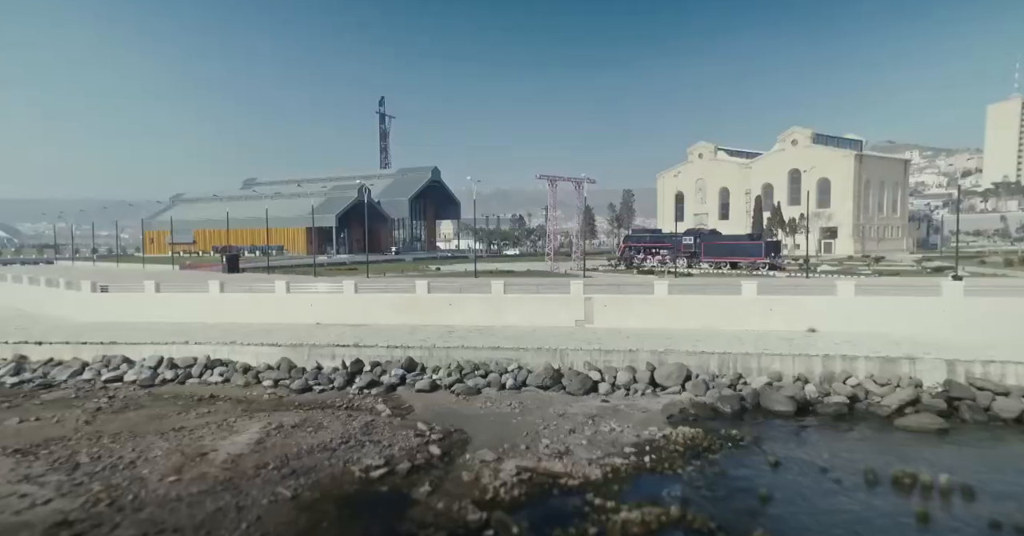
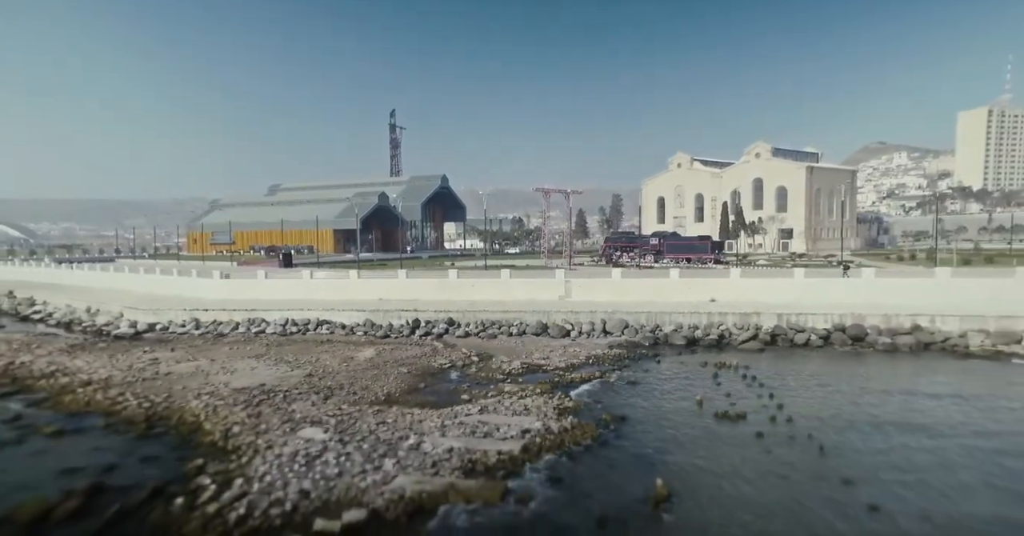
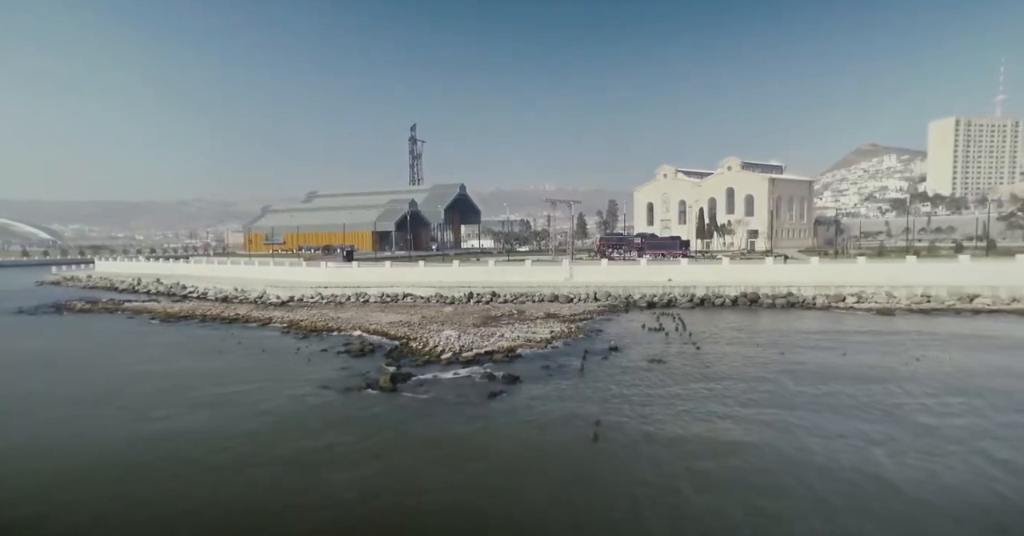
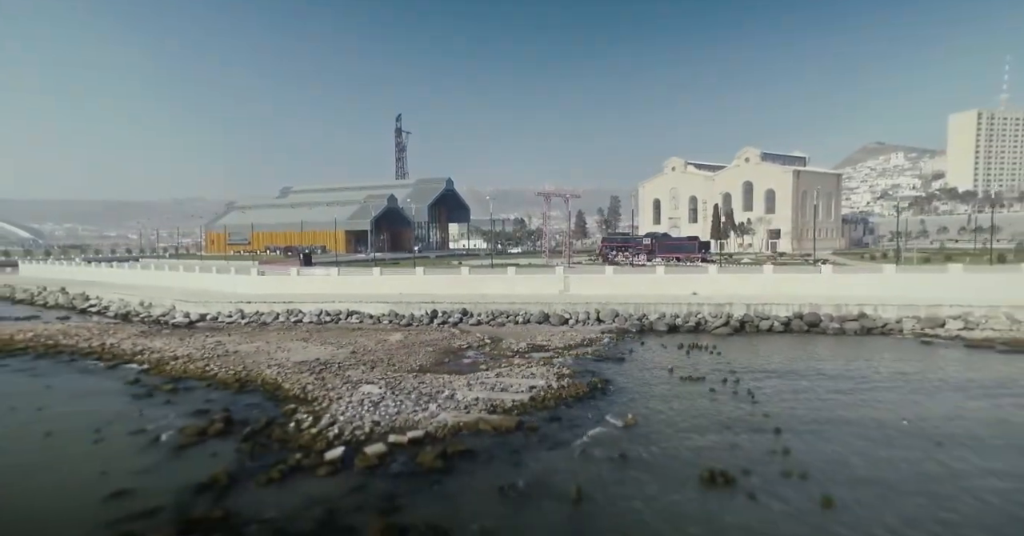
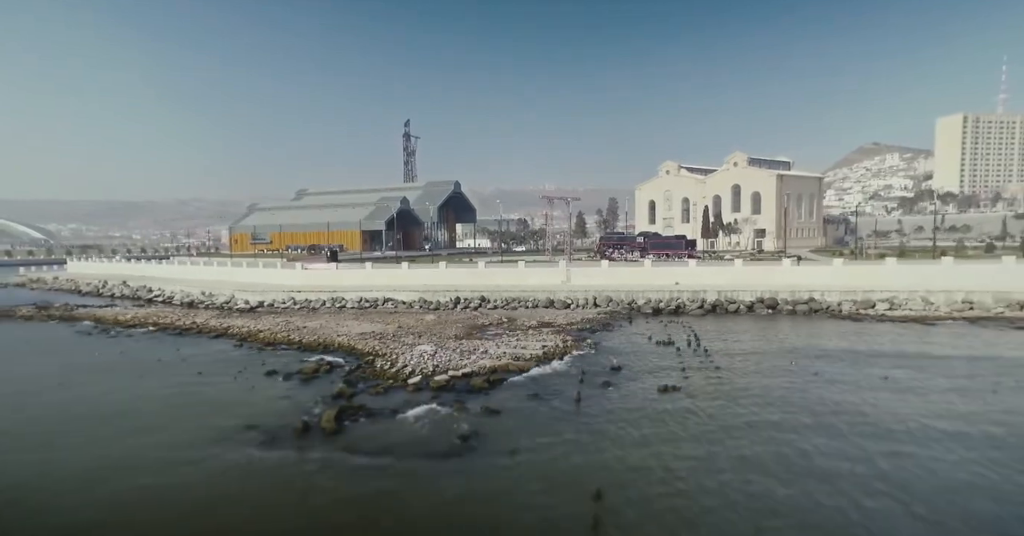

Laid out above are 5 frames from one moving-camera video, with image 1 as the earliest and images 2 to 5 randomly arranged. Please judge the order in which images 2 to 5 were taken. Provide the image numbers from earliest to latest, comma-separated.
2, 4, 5, 3
